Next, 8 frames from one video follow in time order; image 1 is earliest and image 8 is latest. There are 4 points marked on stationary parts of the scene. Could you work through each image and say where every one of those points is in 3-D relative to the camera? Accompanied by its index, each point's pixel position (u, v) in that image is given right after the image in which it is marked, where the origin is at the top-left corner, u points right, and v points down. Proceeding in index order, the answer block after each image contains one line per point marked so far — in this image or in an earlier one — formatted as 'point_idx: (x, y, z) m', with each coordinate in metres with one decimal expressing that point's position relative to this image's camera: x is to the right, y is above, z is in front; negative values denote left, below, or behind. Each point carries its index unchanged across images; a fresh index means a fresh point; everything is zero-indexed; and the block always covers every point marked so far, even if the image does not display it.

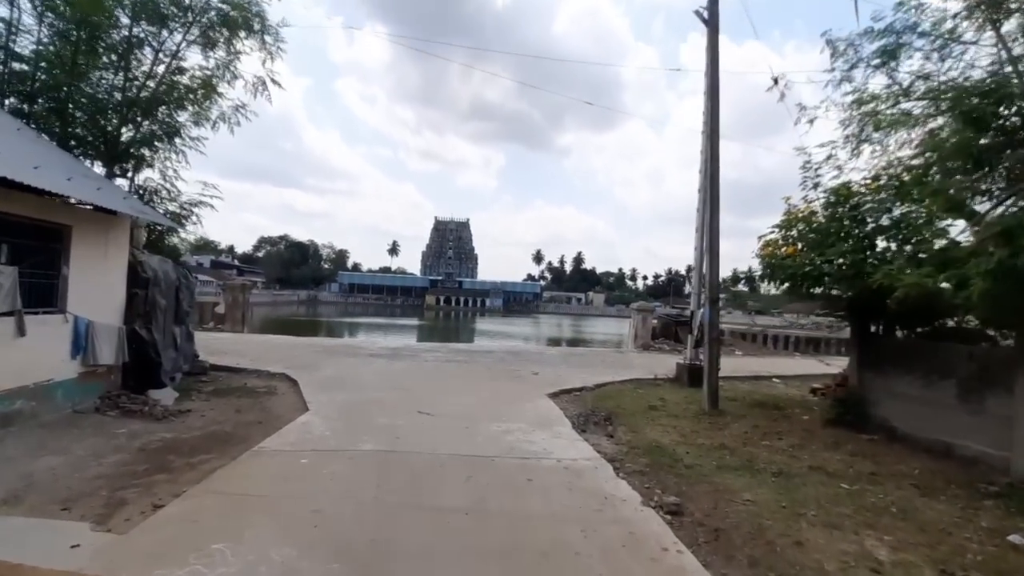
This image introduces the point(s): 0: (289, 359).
0: (-4.7, -1.5, +10.5) m
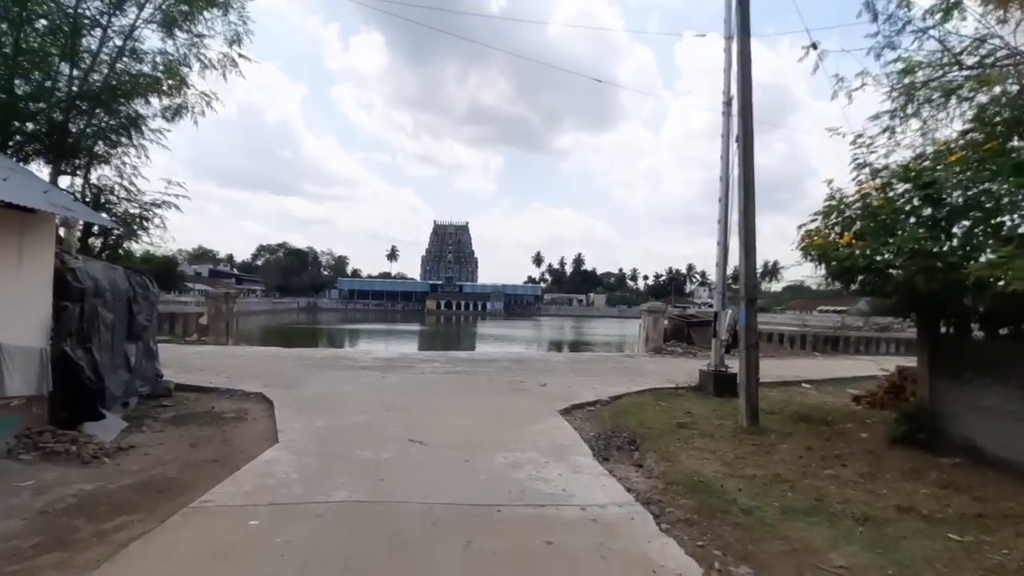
0: (-4.6, -1.6, +9.5) m
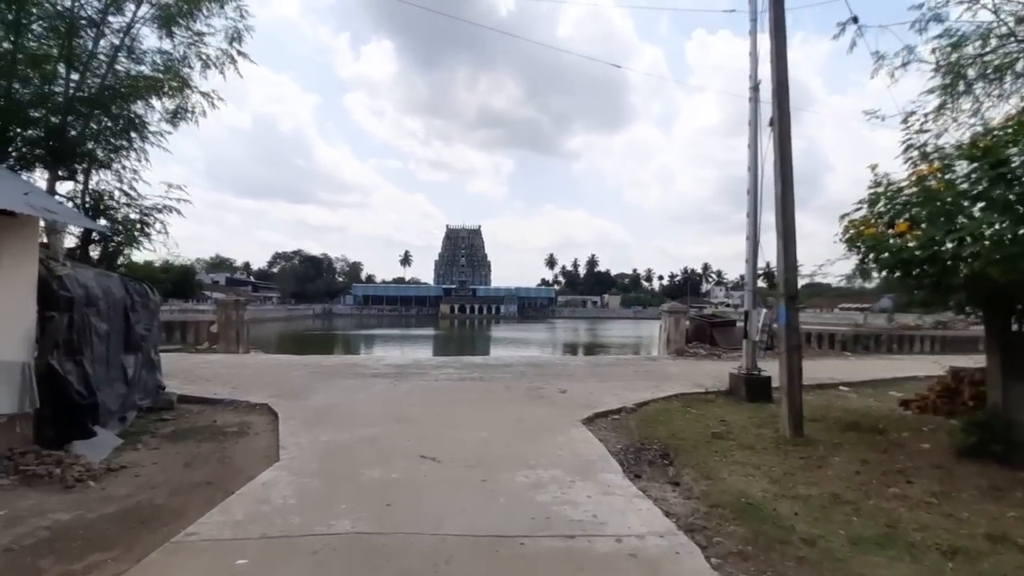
0: (-4.3, -1.7, +9.1) m
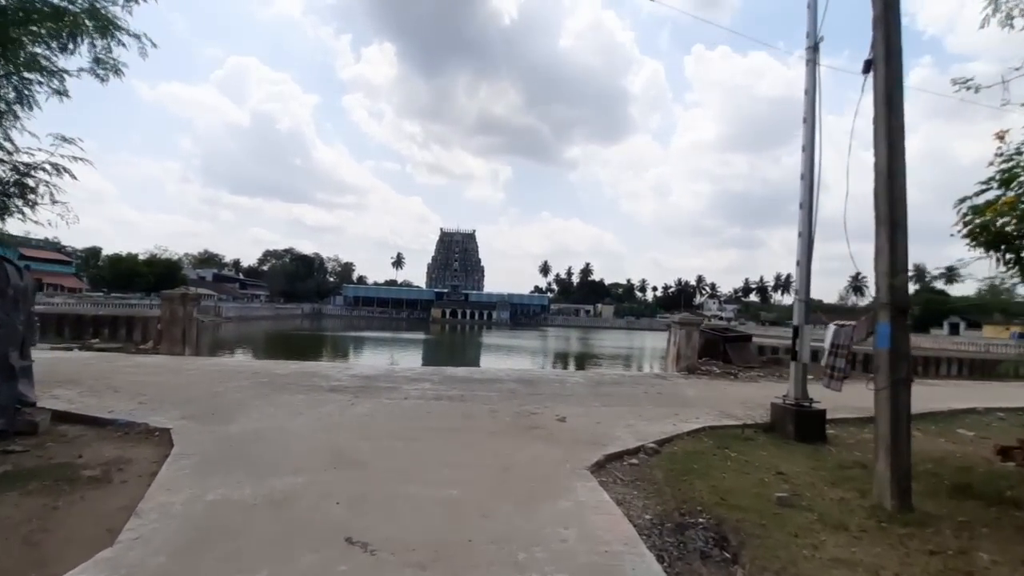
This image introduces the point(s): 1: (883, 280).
0: (-4.5, -1.6, +7.2) m
1: (+3.2, +0.1, +4.3) m
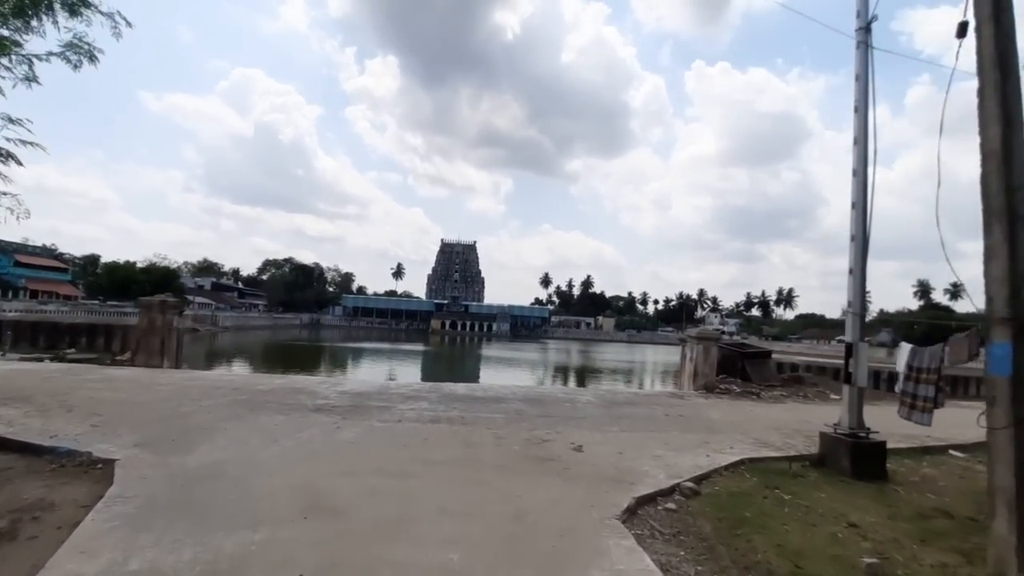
0: (-4.4, -1.7, +6.3) m
1: (+3.3, 0.0, +3.4) m
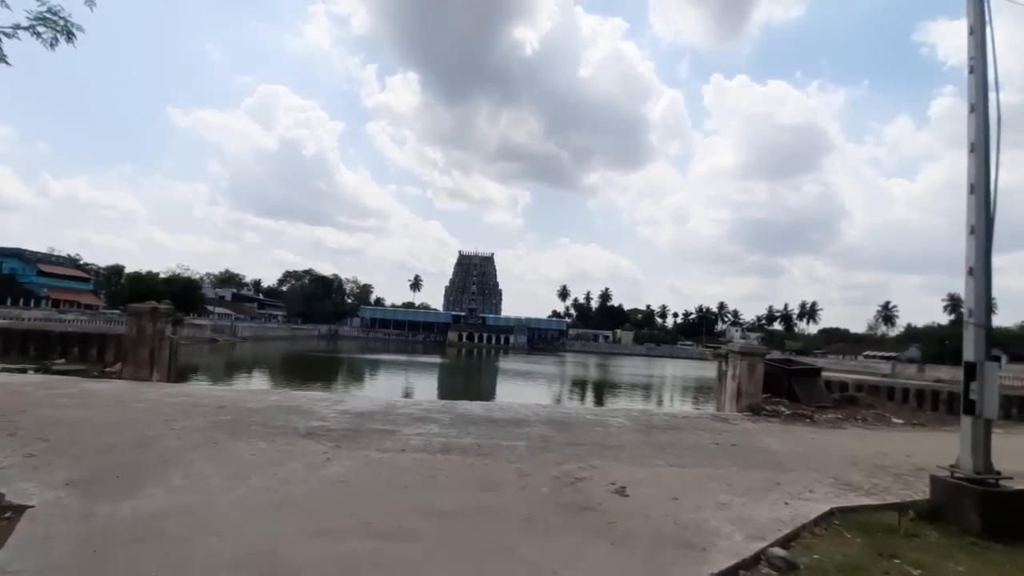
0: (-4.1, -1.7, +5.2) m
1: (+3.5, 0.0, +2.1) m
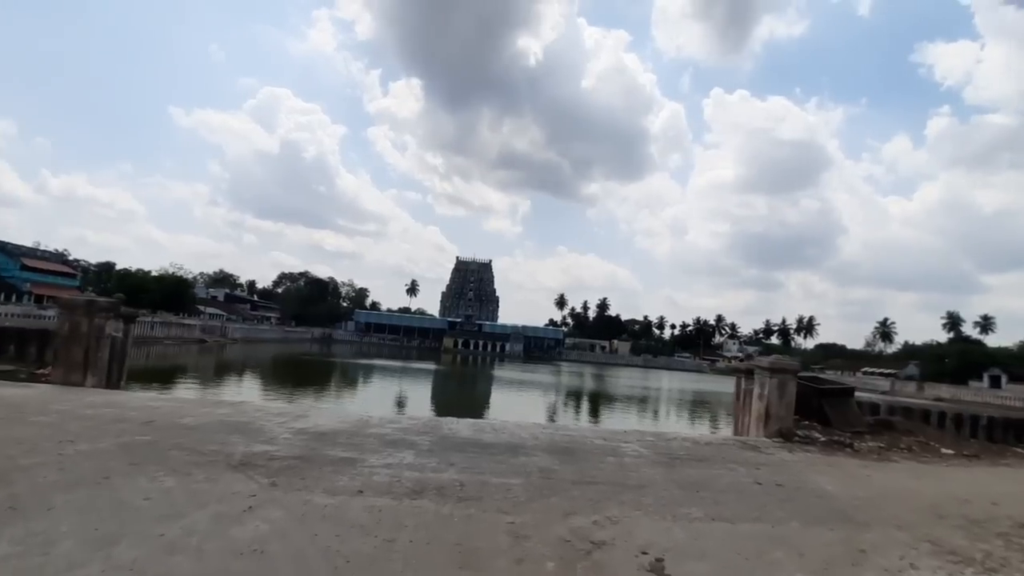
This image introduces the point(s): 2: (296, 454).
0: (-4.2, -1.5, +3.7) m
1: (+3.5, +0.1, +0.7) m
2: (-2.4, -1.9, +5.7) m
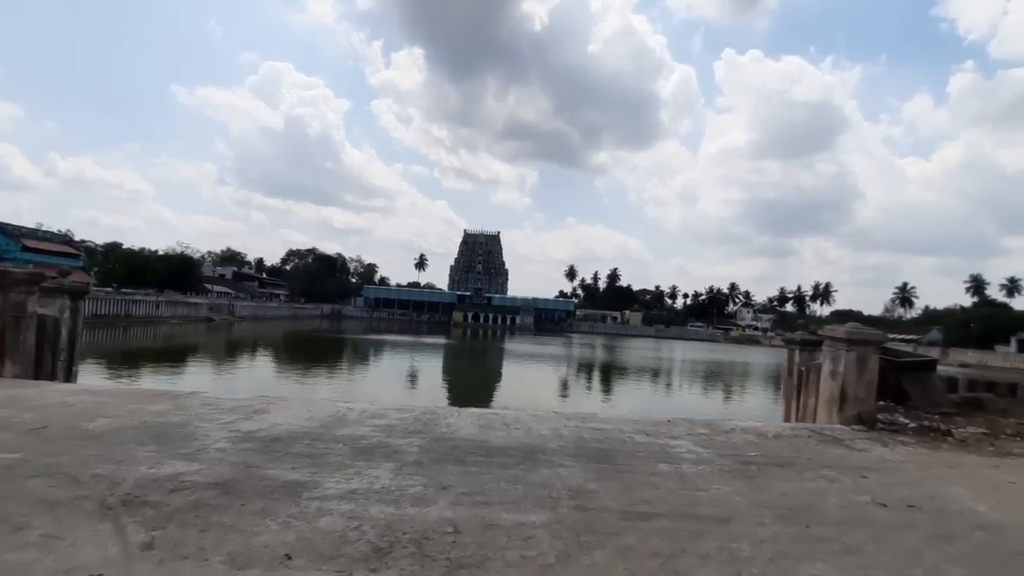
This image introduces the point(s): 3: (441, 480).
0: (-4.1, -1.2, +2.0) m
1: (+3.5, +0.3, -1.3) m
2: (-2.3, -1.5, +3.9) m
3: (-0.6, -1.6, +4.2) m
